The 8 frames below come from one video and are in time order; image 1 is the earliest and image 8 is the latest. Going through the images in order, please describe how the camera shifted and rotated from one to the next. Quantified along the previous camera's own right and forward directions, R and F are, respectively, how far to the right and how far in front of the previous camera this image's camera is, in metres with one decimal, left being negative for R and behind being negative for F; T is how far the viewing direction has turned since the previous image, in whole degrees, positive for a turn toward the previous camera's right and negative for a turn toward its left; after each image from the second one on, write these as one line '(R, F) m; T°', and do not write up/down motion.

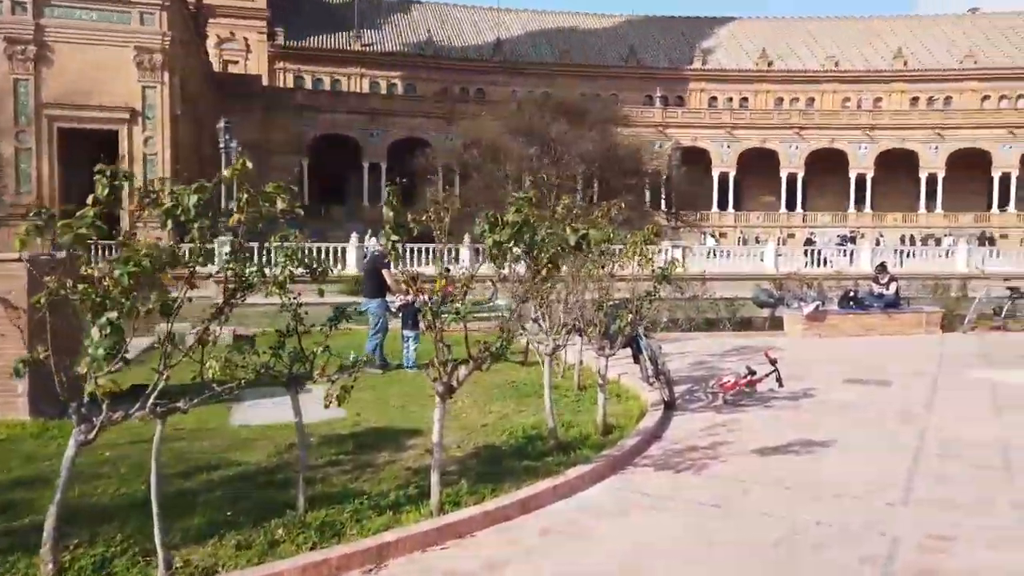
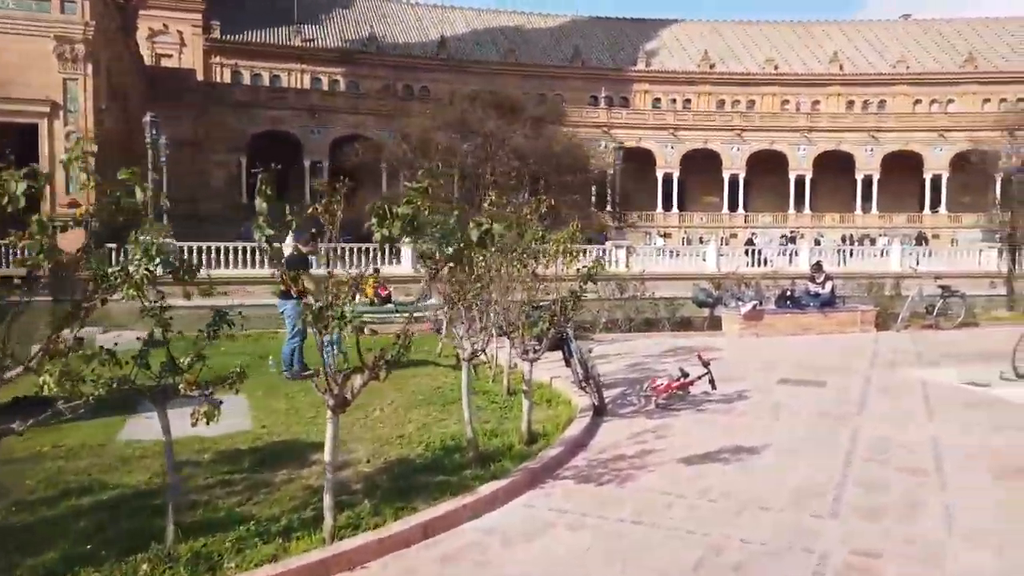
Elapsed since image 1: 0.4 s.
(+0.3, +0.4) m; +4°
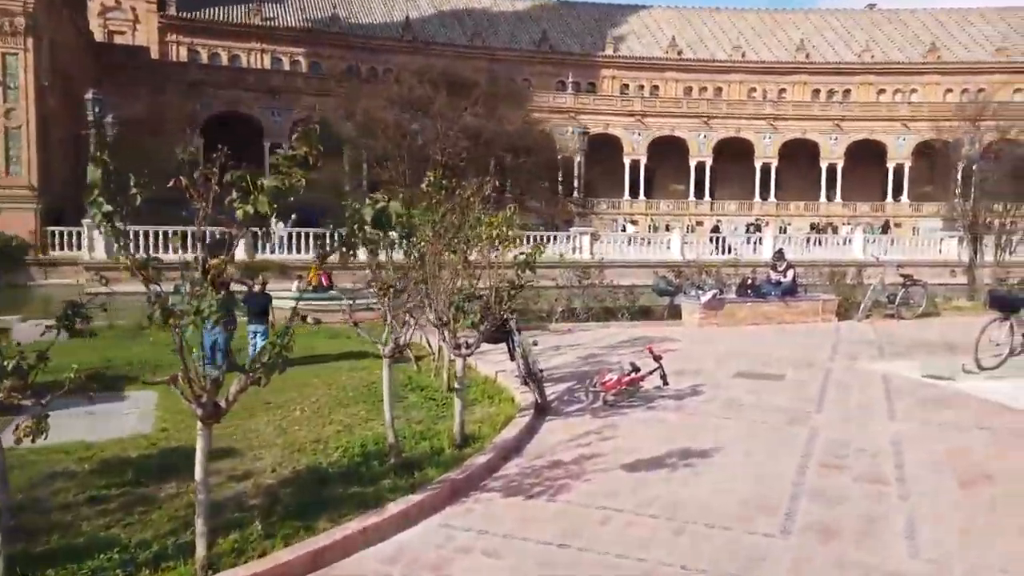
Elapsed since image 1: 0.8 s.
(+0.3, +0.6) m; +2°
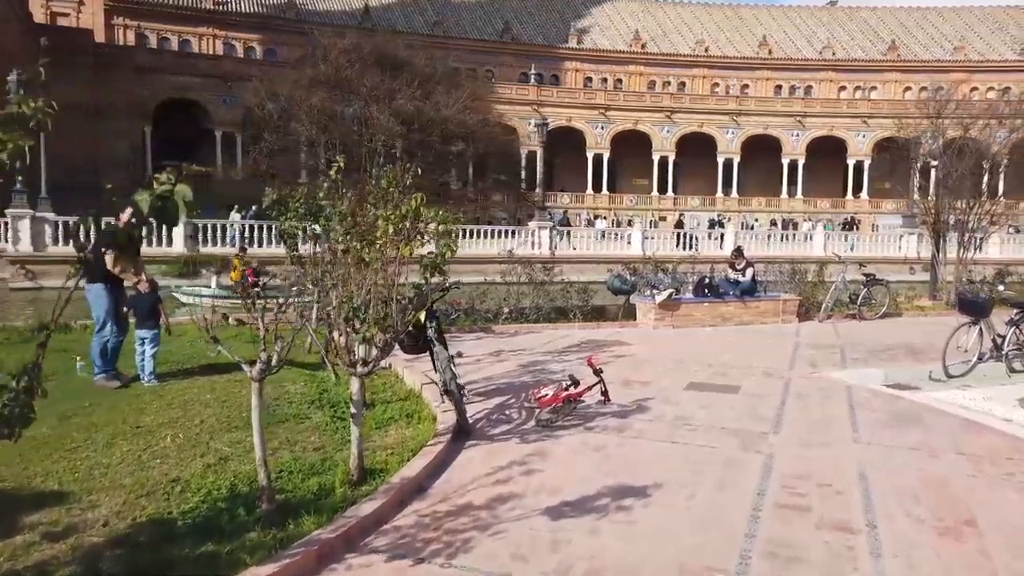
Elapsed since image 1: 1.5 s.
(+0.4, +1.0) m; +3°
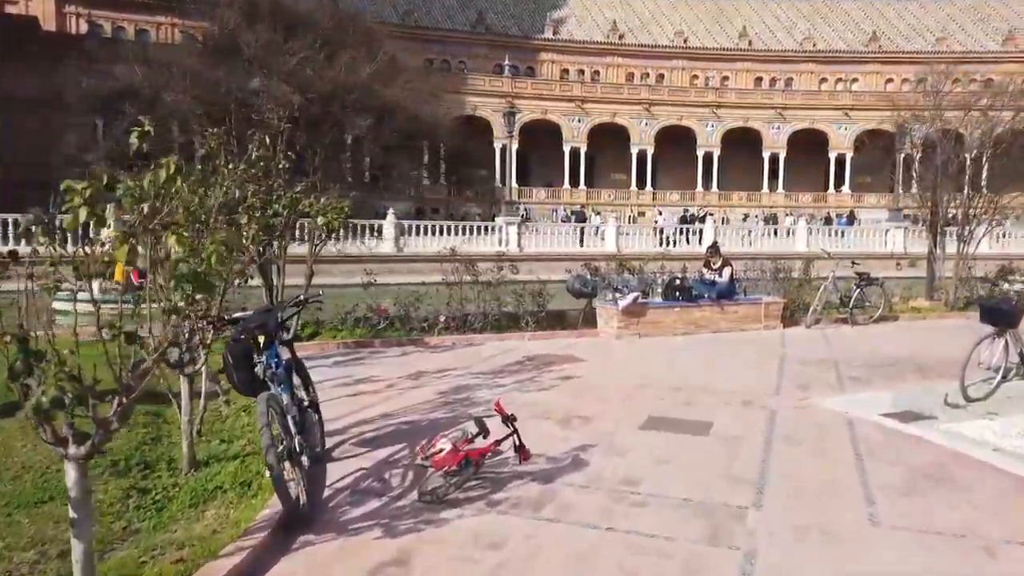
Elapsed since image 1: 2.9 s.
(+0.7, +2.0) m; +1°
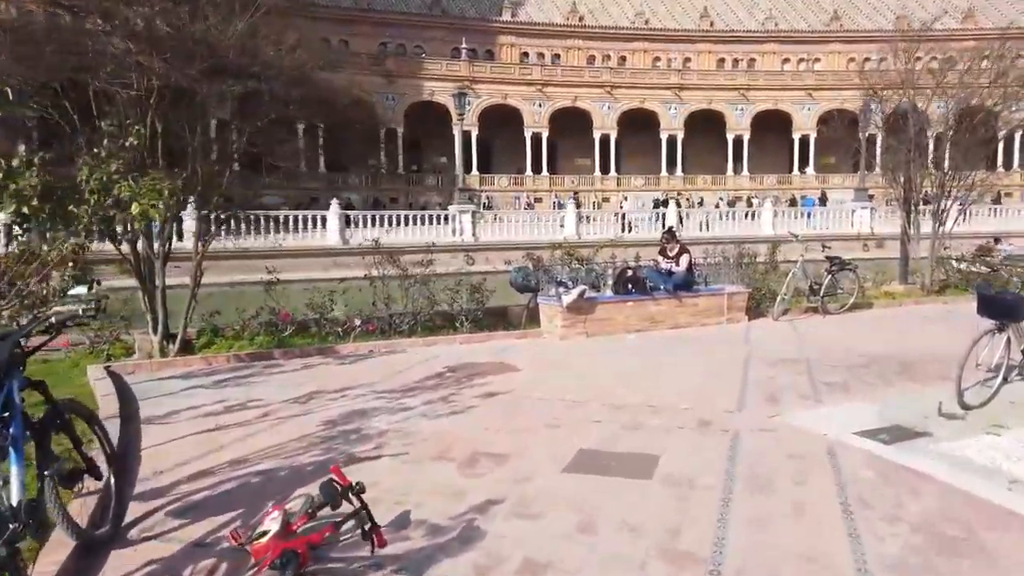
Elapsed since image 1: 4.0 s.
(+0.6, +1.5) m; +2°
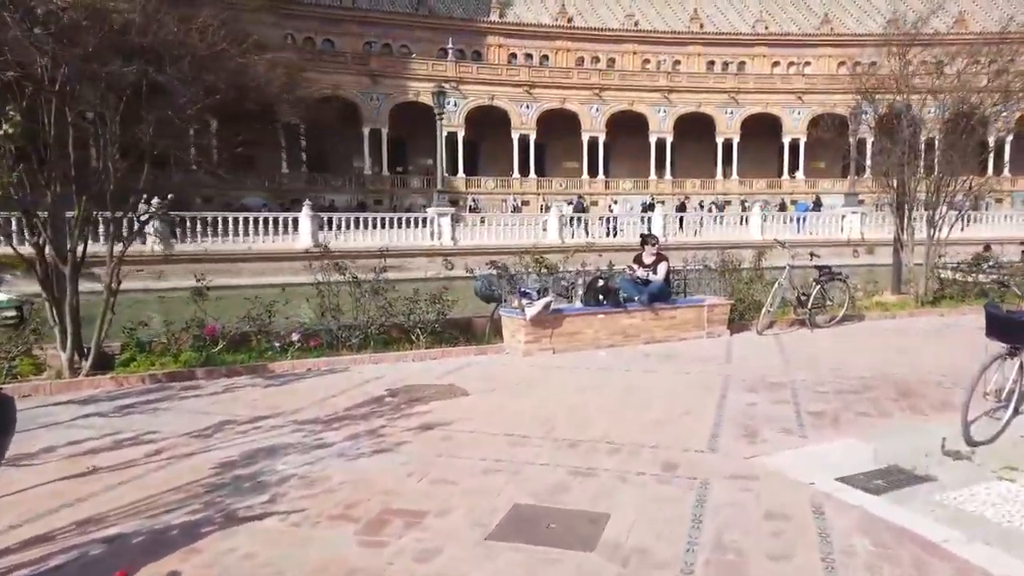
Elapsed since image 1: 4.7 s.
(+0.4, +1.0) m; +1°
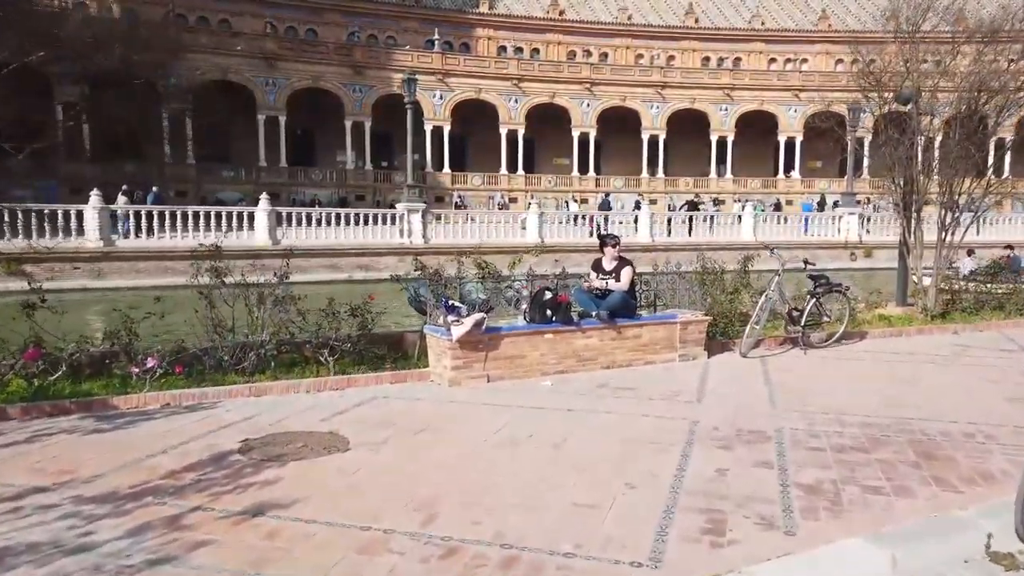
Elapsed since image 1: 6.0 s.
(+0.7, +1.8) m; 0°
